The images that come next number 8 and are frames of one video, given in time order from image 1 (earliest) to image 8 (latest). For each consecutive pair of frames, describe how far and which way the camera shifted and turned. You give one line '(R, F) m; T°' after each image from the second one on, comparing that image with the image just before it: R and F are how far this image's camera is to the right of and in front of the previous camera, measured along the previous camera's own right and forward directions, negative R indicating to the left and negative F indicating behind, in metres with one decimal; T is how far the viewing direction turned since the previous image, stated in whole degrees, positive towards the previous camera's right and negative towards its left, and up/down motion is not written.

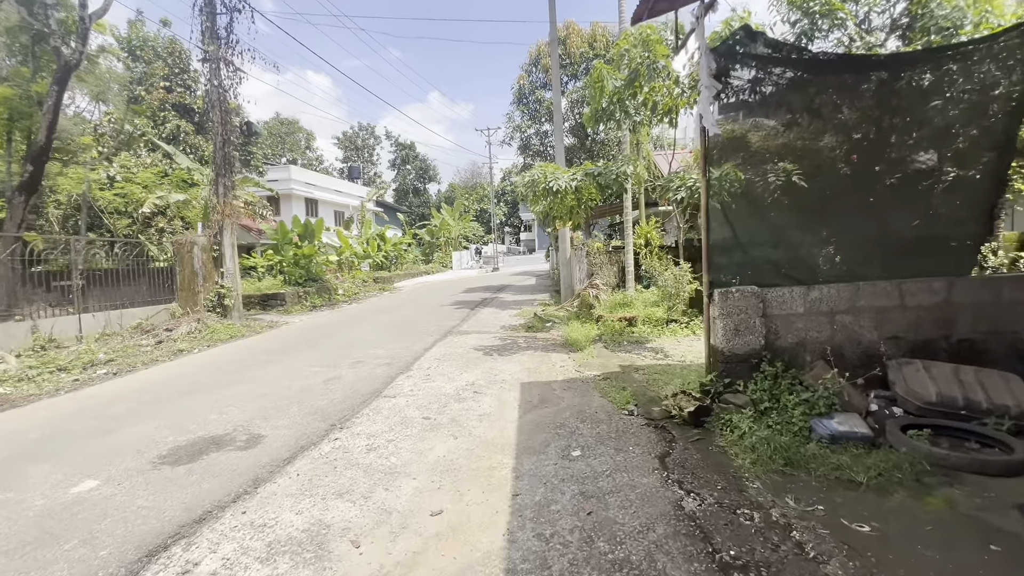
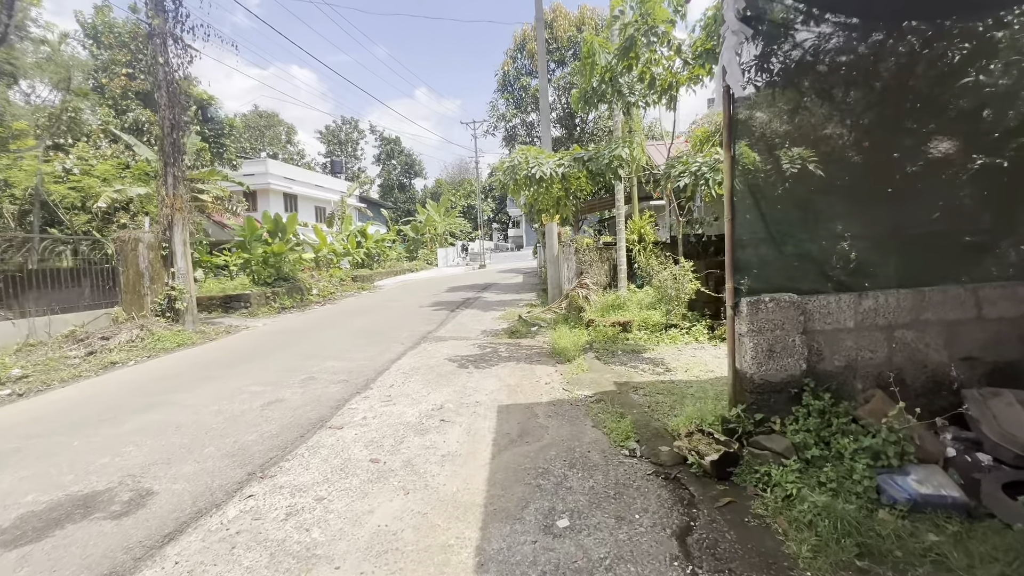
(+0.1, +0.9) m; +1°
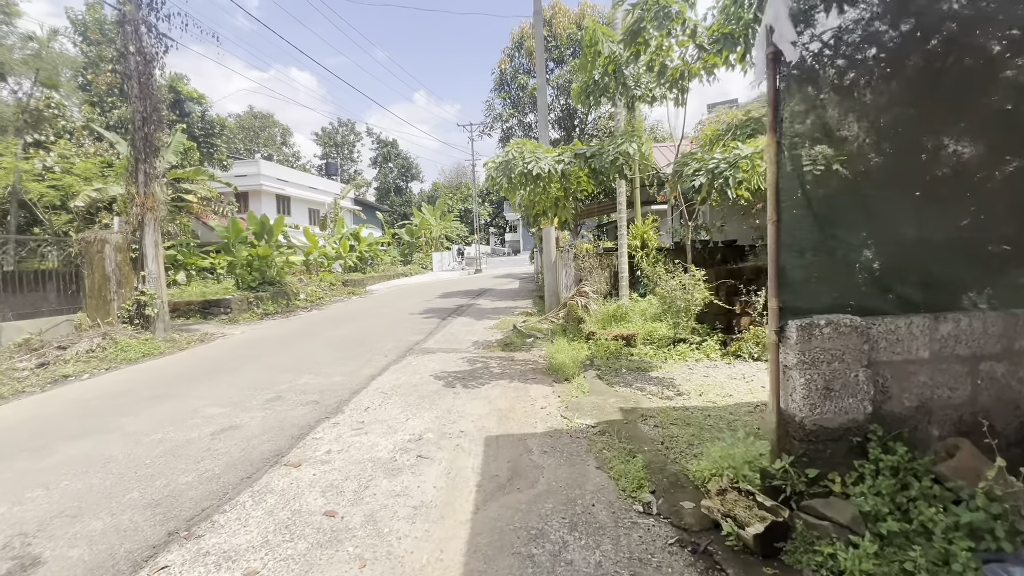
(+0.1, +0.6) m; 0°
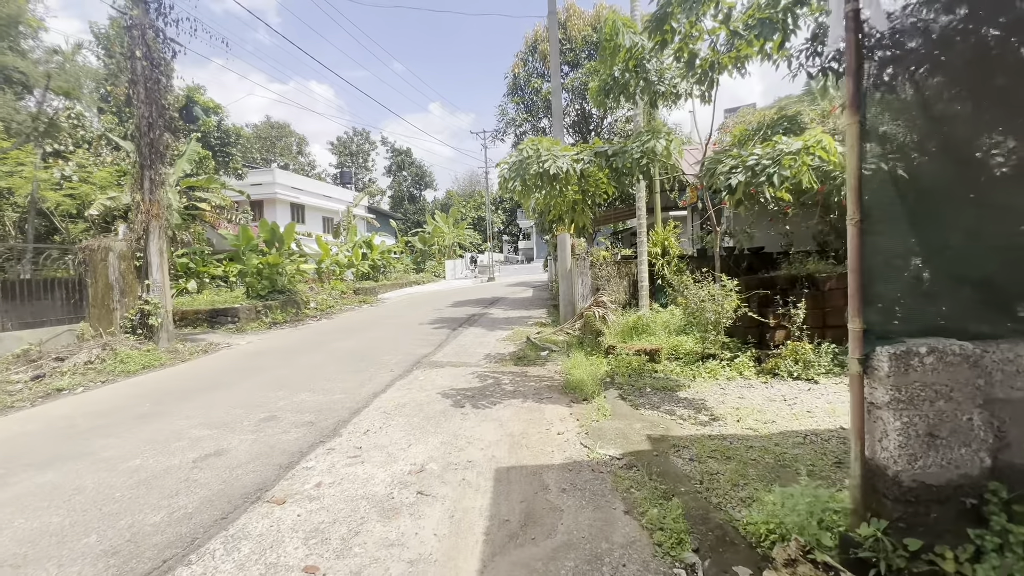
(0.0, +0.4) m; -2°
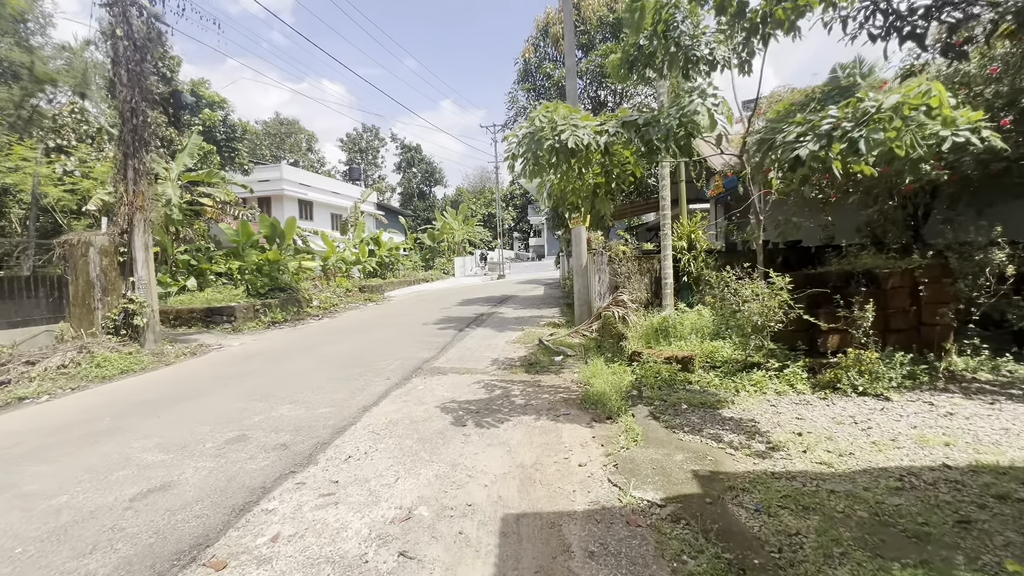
(0.0, +0.8) m; -1°
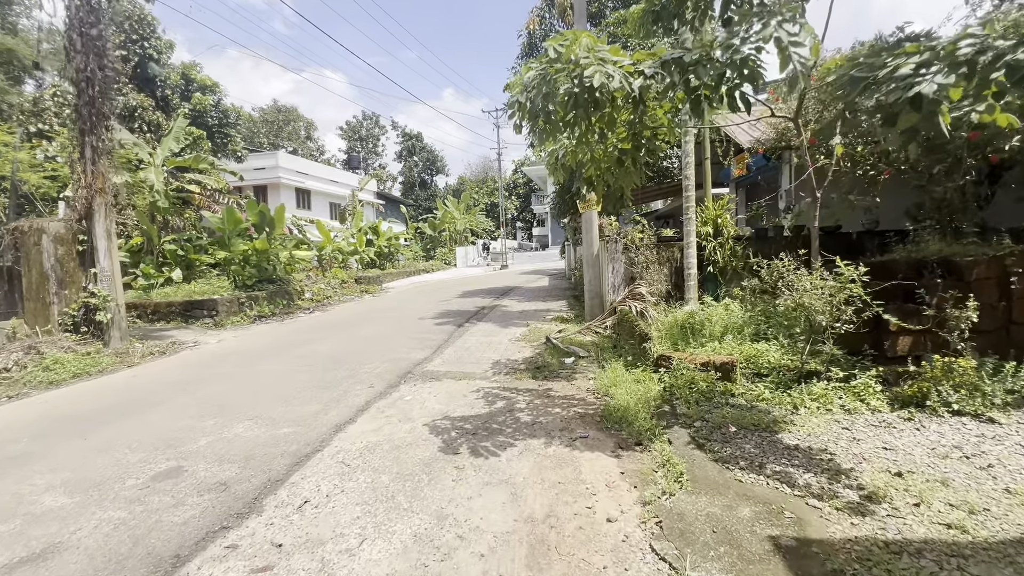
(0.0, +0.9) m; 0°
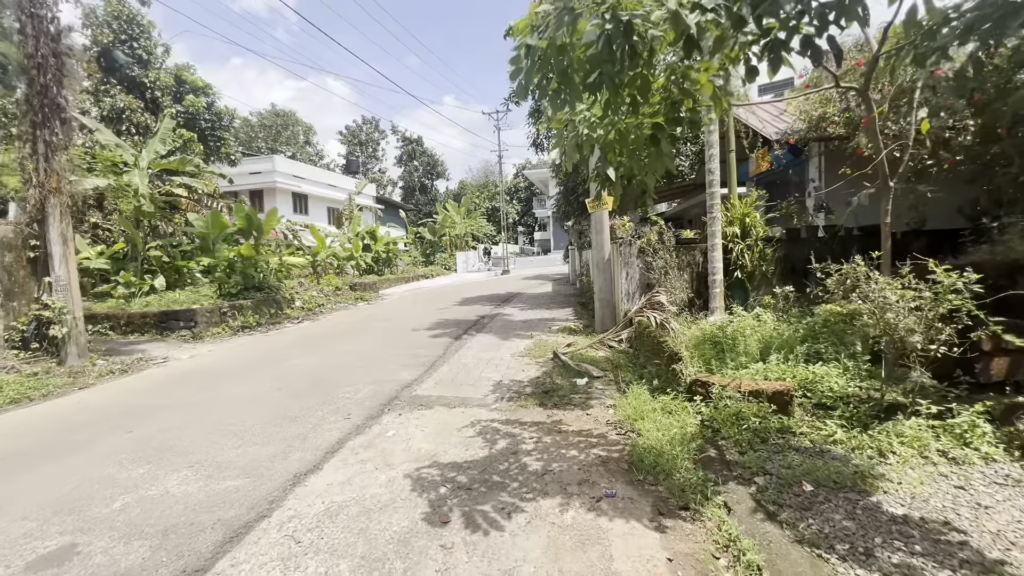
(0.0, +0.8) m; 0°
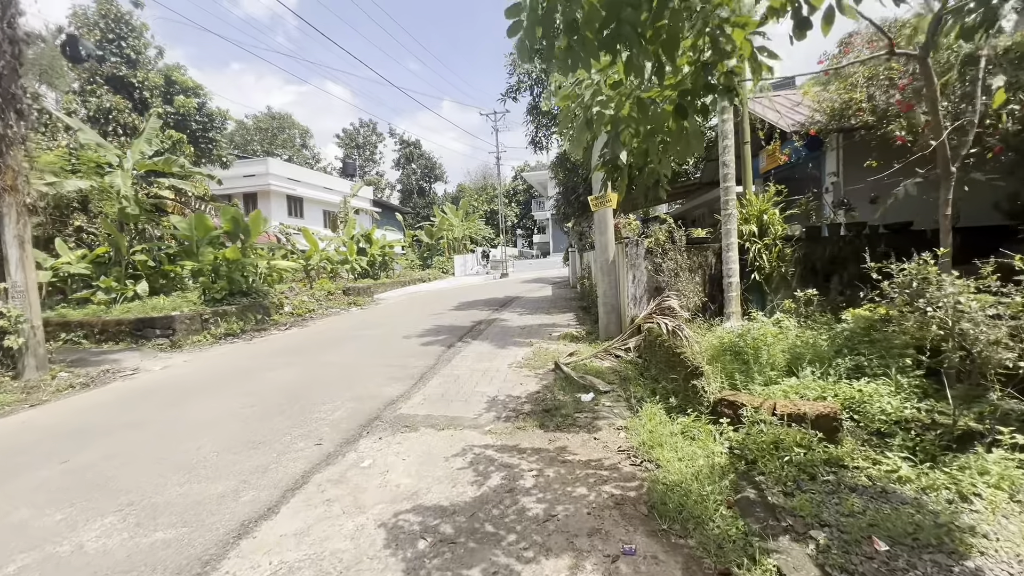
(0.0, +0.6) m; 0°
